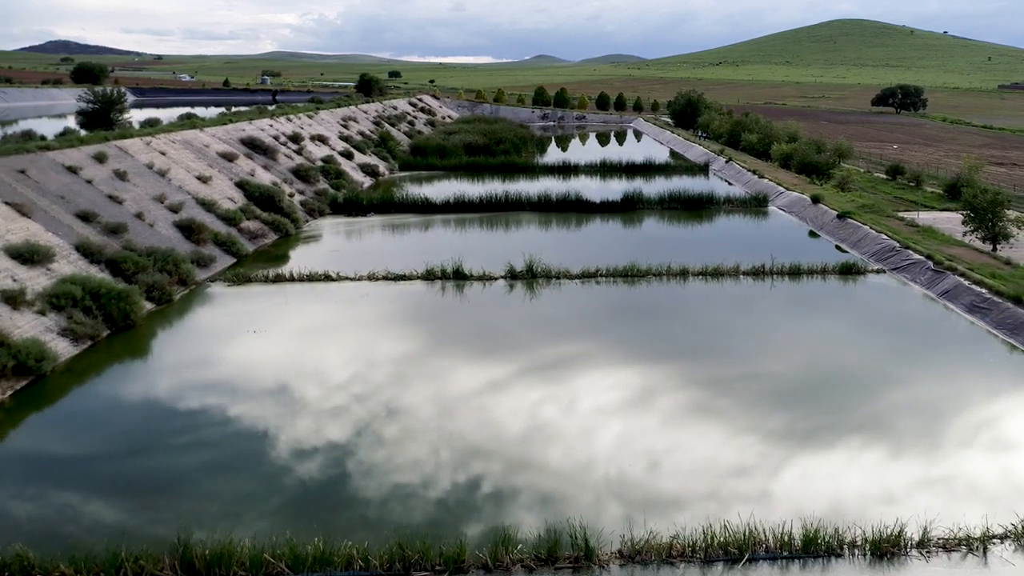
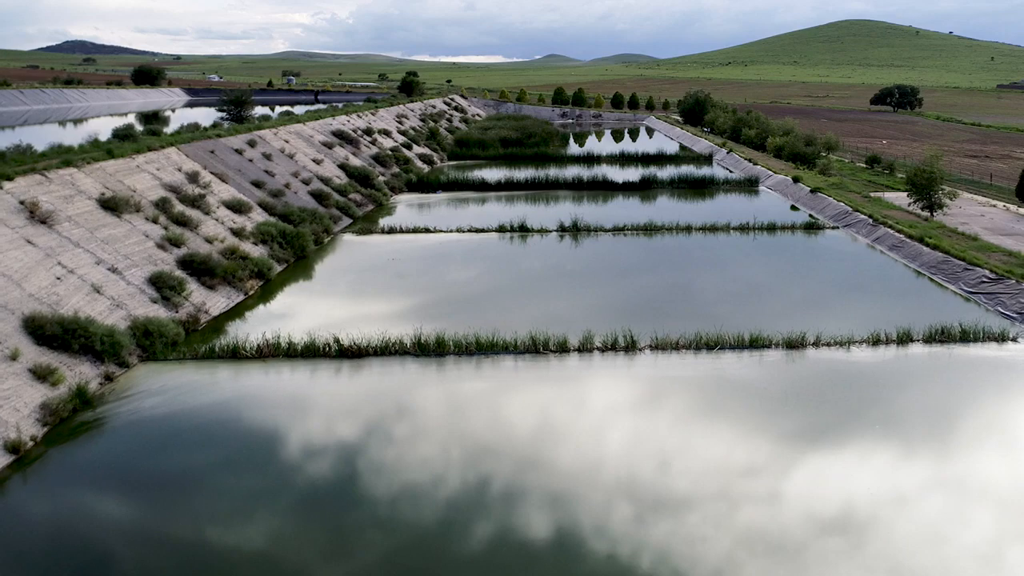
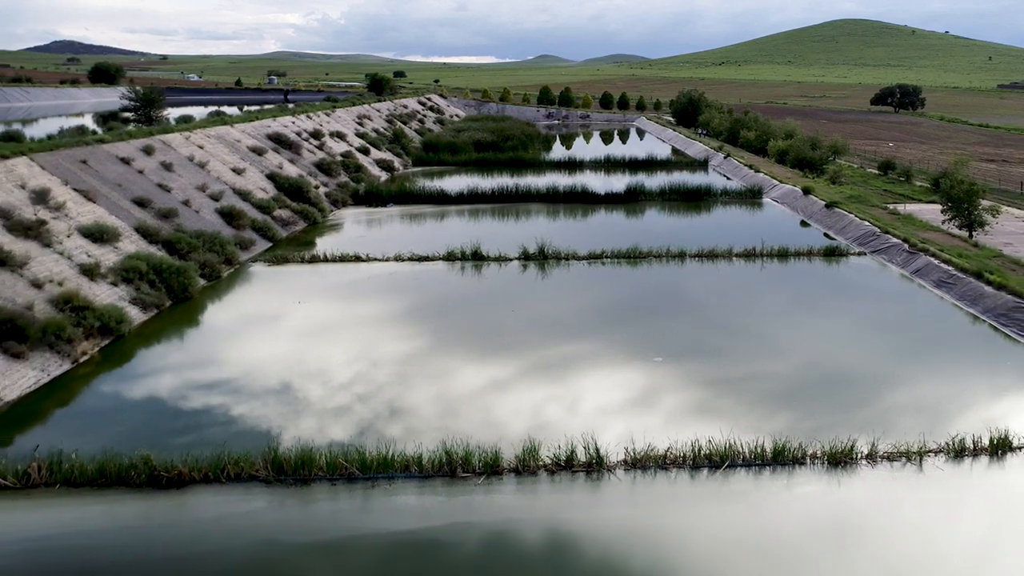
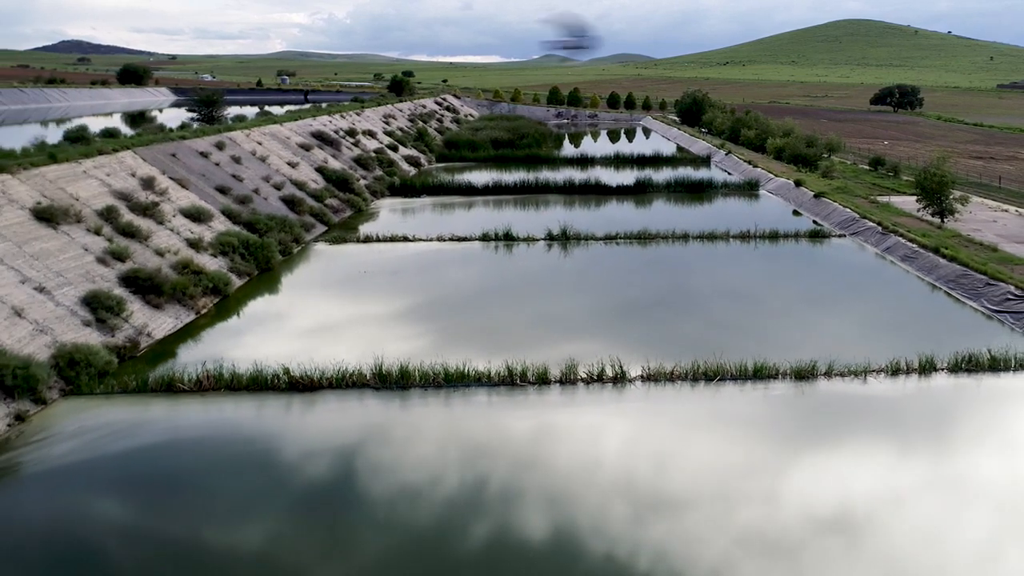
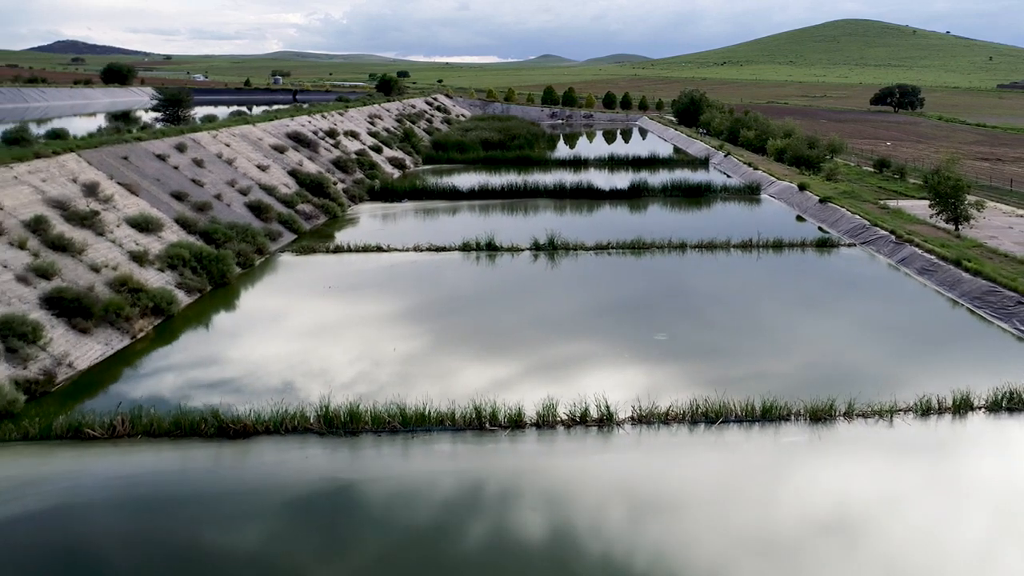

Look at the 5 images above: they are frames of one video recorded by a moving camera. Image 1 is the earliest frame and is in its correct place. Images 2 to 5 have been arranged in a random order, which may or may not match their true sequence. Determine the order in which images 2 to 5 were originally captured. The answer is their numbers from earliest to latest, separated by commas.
3, 5, 4, 2
